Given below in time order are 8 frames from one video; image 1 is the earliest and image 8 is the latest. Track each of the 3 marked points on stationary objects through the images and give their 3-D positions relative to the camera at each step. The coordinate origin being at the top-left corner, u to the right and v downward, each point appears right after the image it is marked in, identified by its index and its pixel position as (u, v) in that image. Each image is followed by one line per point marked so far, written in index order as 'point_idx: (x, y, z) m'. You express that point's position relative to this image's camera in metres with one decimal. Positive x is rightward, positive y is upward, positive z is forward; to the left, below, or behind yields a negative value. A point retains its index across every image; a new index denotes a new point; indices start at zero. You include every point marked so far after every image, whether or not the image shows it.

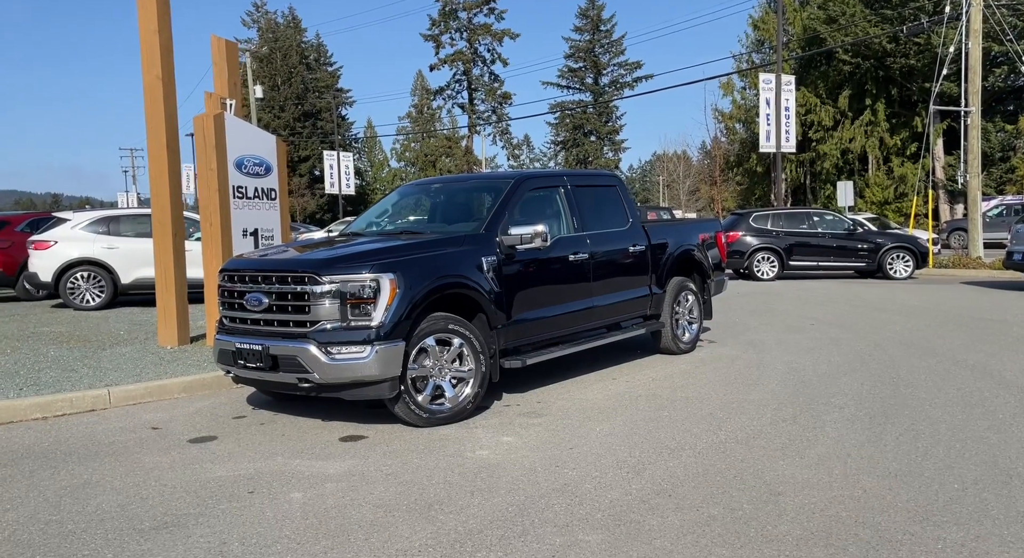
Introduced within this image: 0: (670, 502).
0: (+0.8, -1.1, +3.5) m
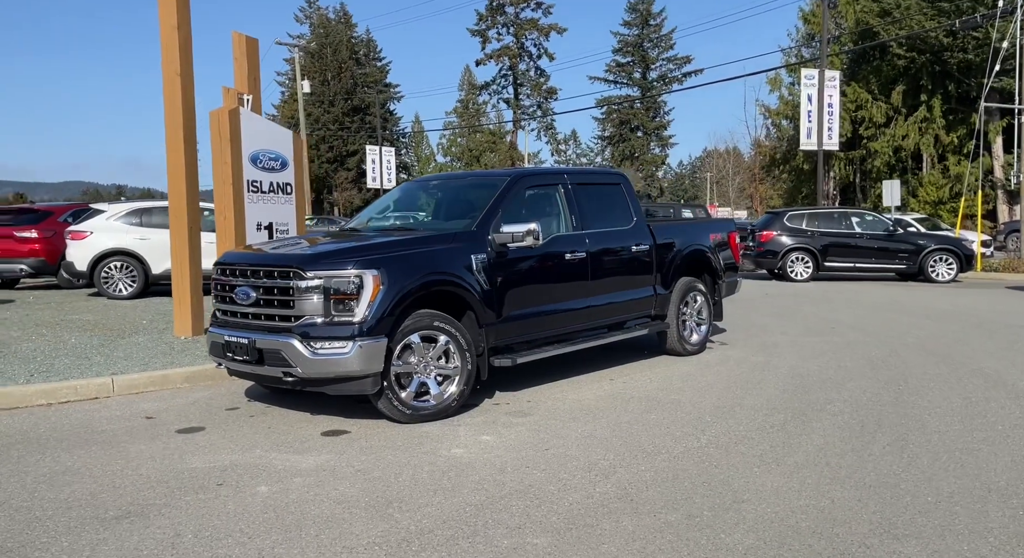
0: (+0.6, -1.1, +3.5) m
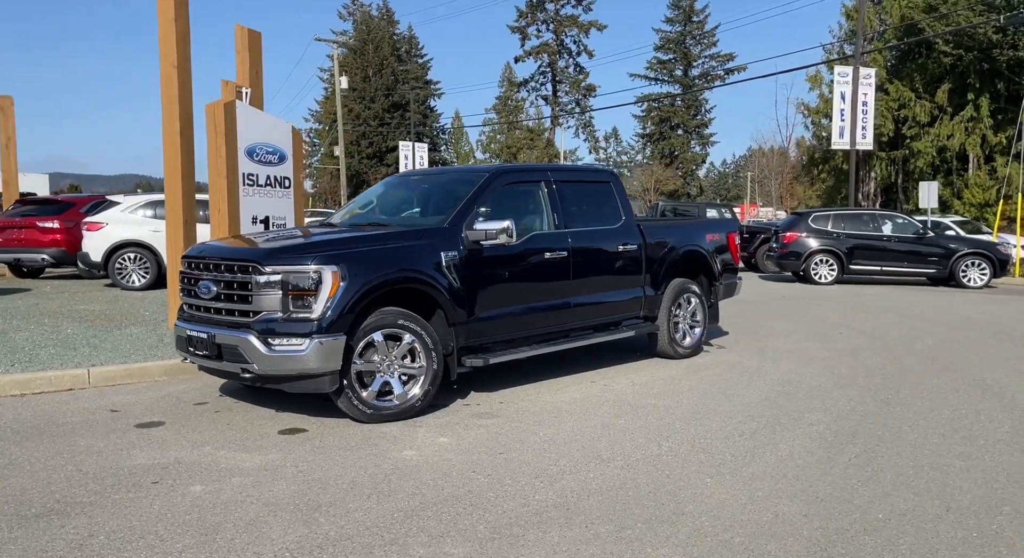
0: (+0.2, -1.1, +3.3) m
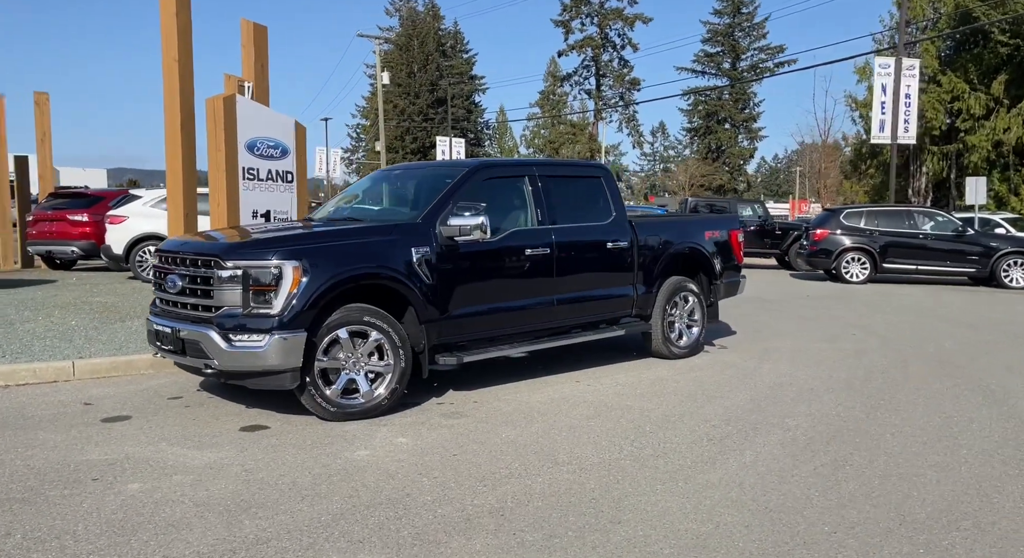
0: (-0.1, -1.1, +3.2) m
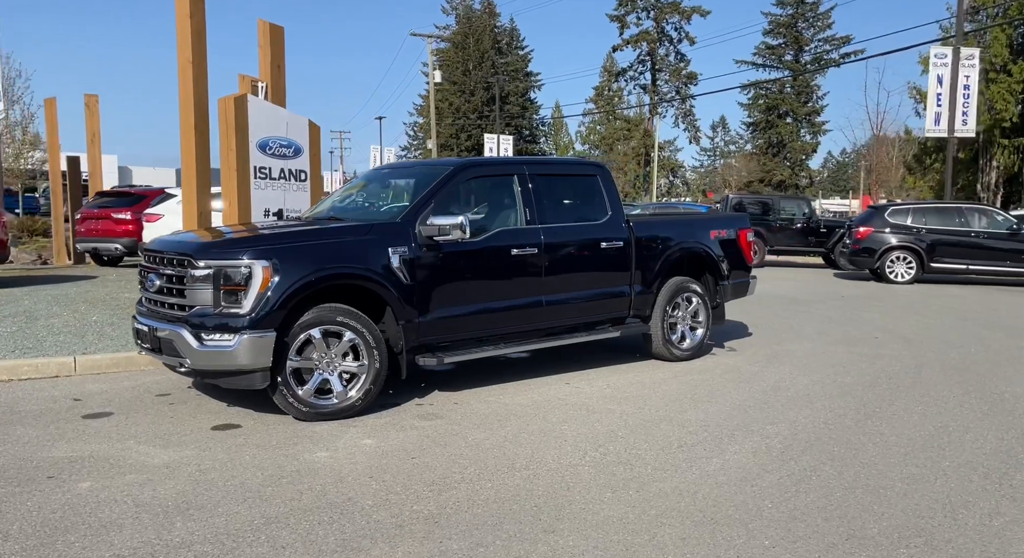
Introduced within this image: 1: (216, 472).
0: (-0.4, -1.1, +3.1) m
1: (-1.6, -1.0, +3.9) m
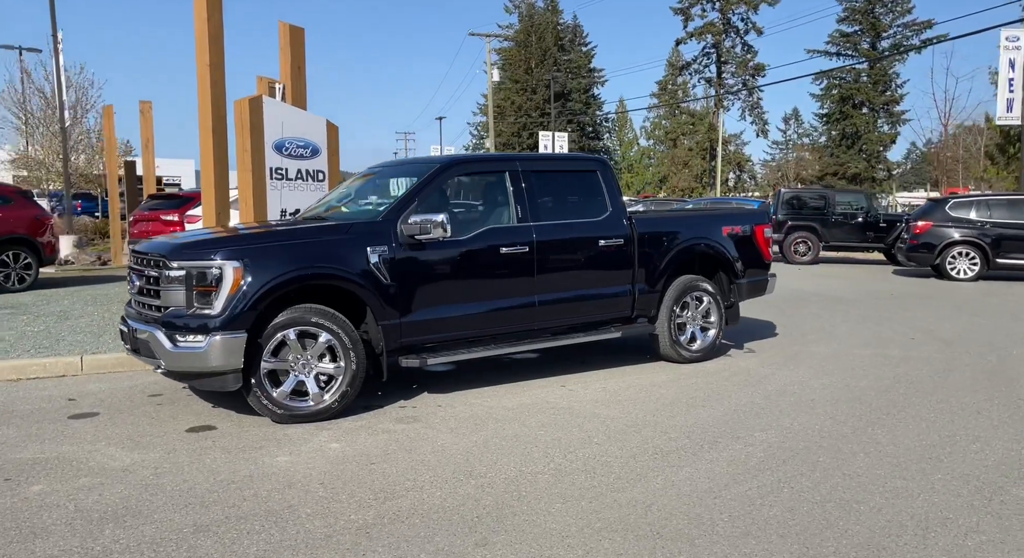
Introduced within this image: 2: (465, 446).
0: (-0.7, -1.1, +3.0) m
1: (-1.8, -1.1, +3.9) m
2: (-0.3, -1.0, +4.5) m
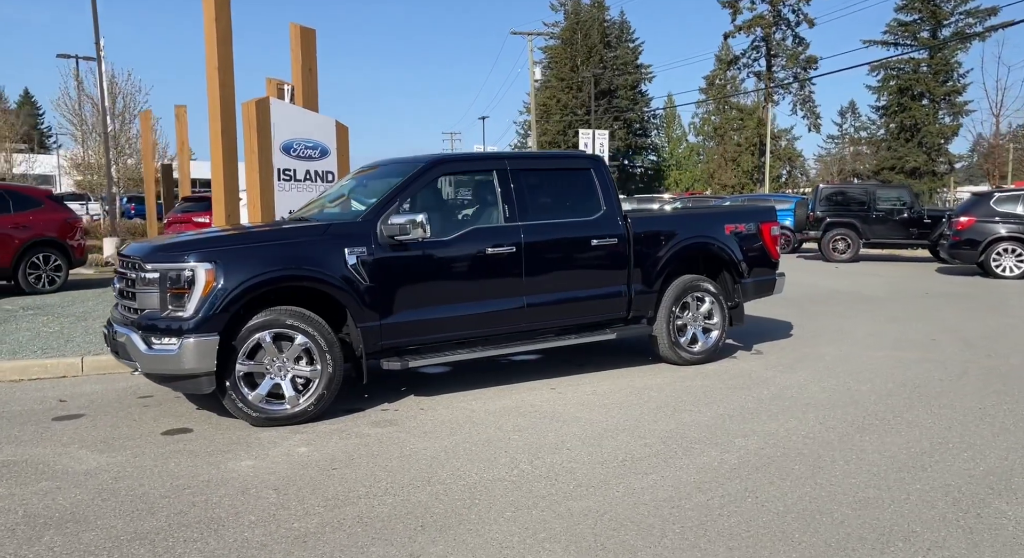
0: (-0.9, -1.1, +3.0) m
1: (-2.1, -1.1, +3.9) m
2: (-0.5, -1.1, +4.5) m
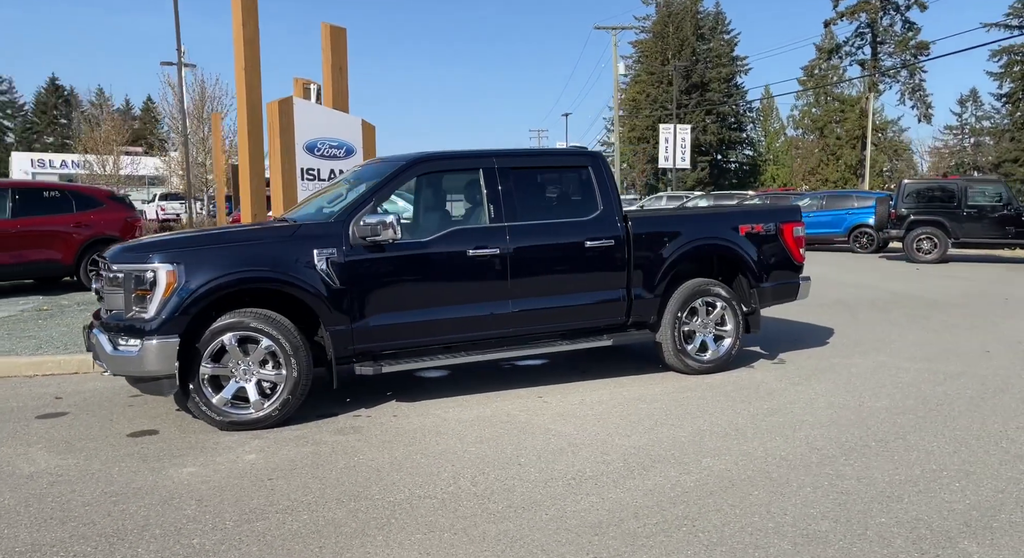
0: (-1.4, -1.1, +2.9) m
1: (-2.4, -1.1, +3.9) m
2: (-0.8, -1.1, +4.3) m
